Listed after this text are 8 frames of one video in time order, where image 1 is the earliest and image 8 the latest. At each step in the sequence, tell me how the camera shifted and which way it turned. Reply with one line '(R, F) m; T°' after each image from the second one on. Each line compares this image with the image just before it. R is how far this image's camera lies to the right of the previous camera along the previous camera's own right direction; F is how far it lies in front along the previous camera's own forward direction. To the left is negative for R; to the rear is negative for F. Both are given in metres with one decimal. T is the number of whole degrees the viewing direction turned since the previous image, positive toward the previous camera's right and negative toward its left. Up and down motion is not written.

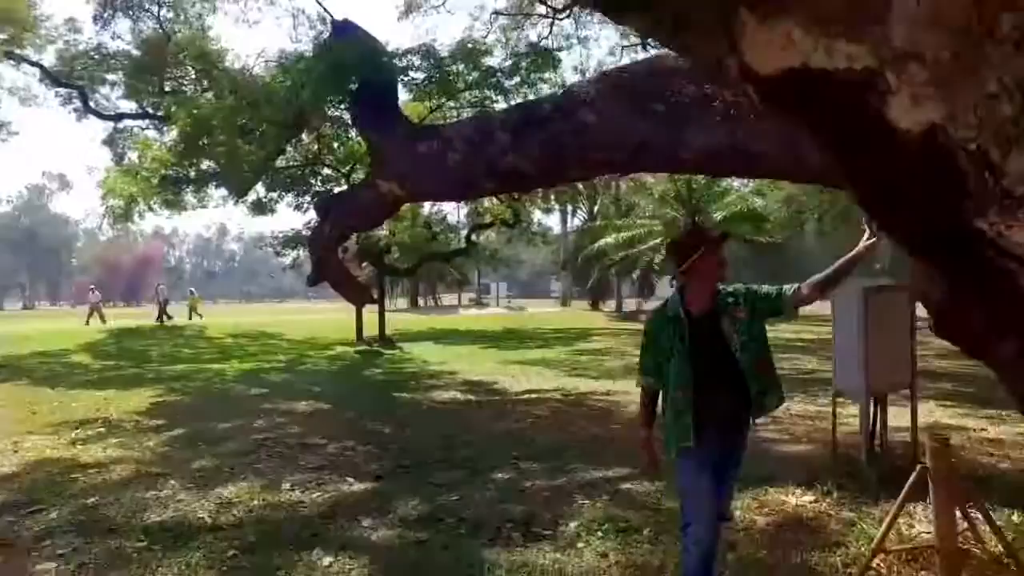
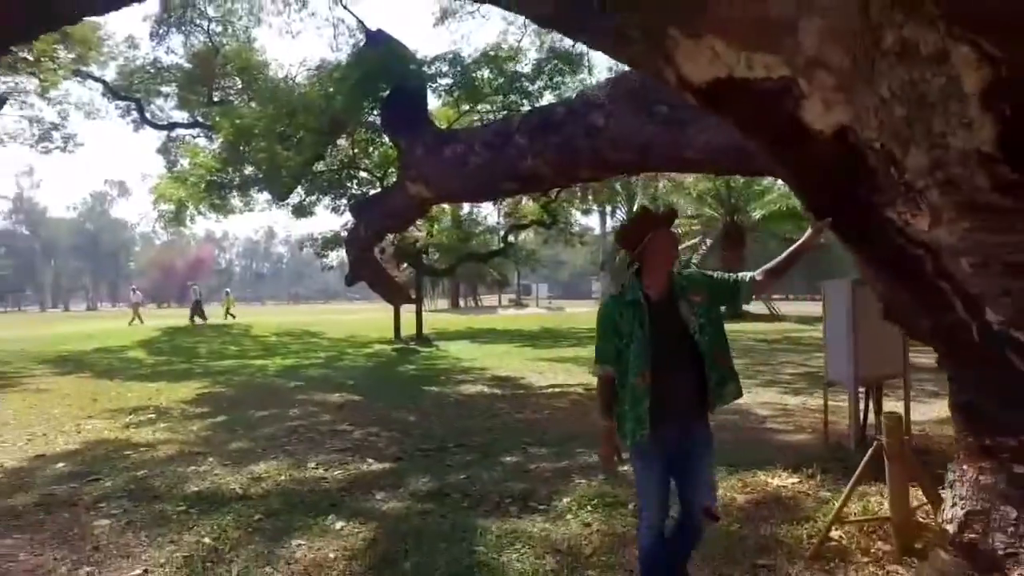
(+0.4, -0.4) m; -4°
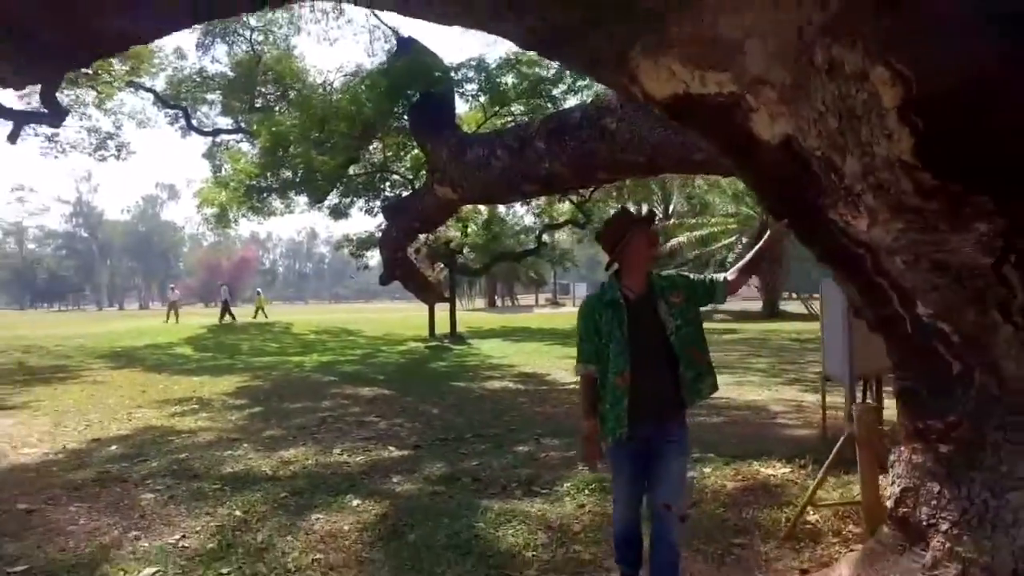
(+0.3, -0.3) m; -3°
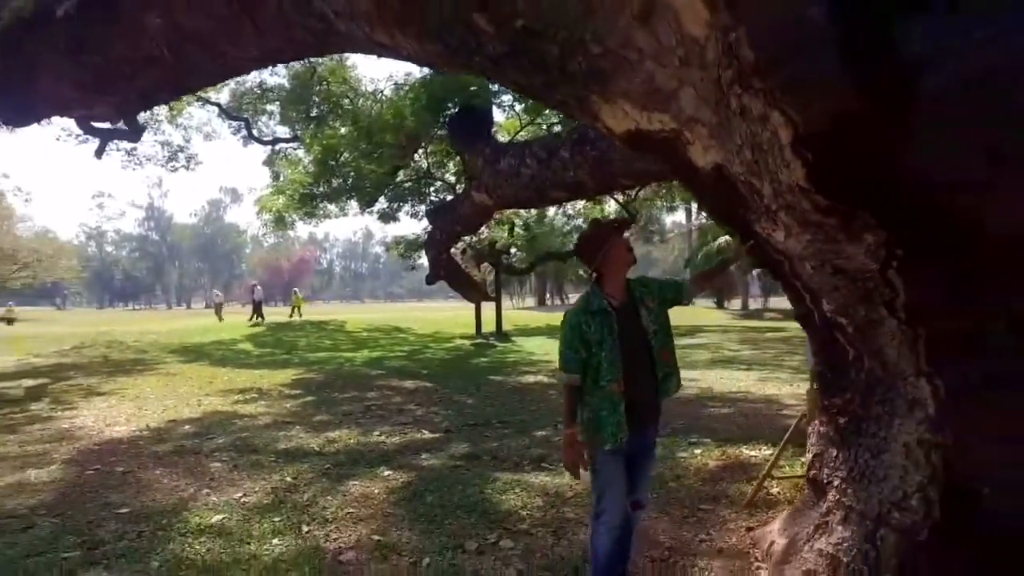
(+0.4, -0.7) m; -5°
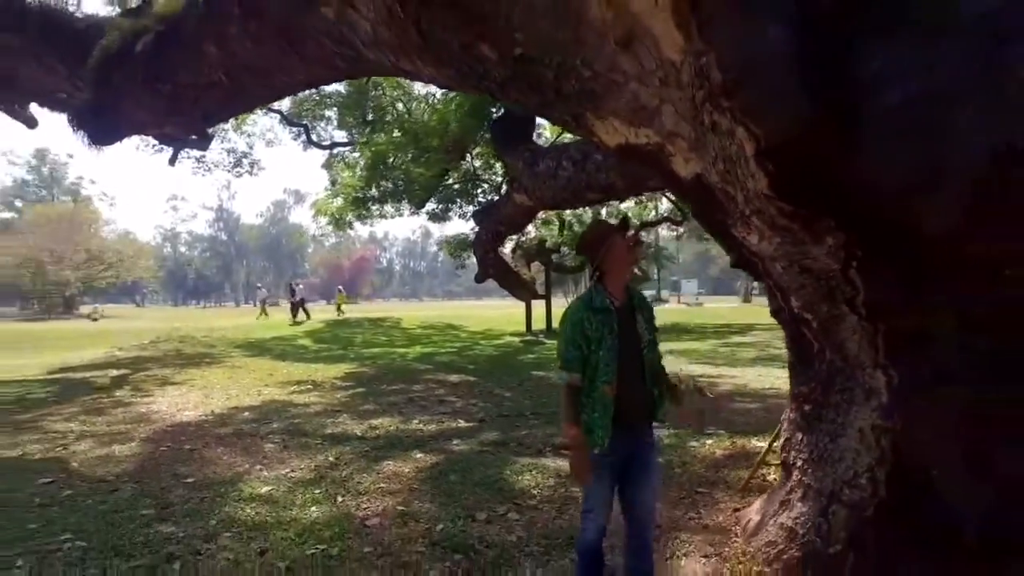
(+0.4, -0.4) m; -5°
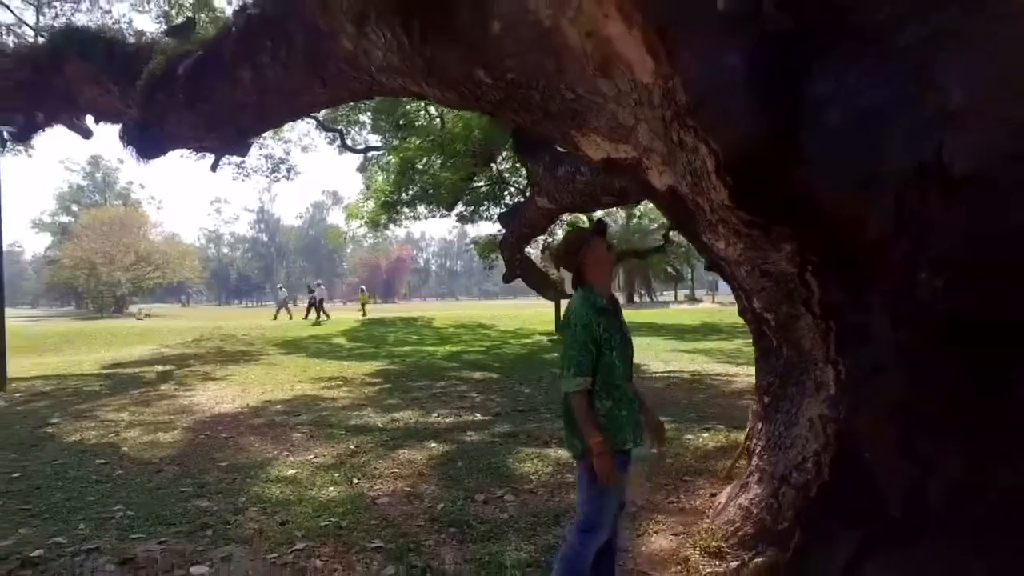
(+0.3, -0.4) m; -3°
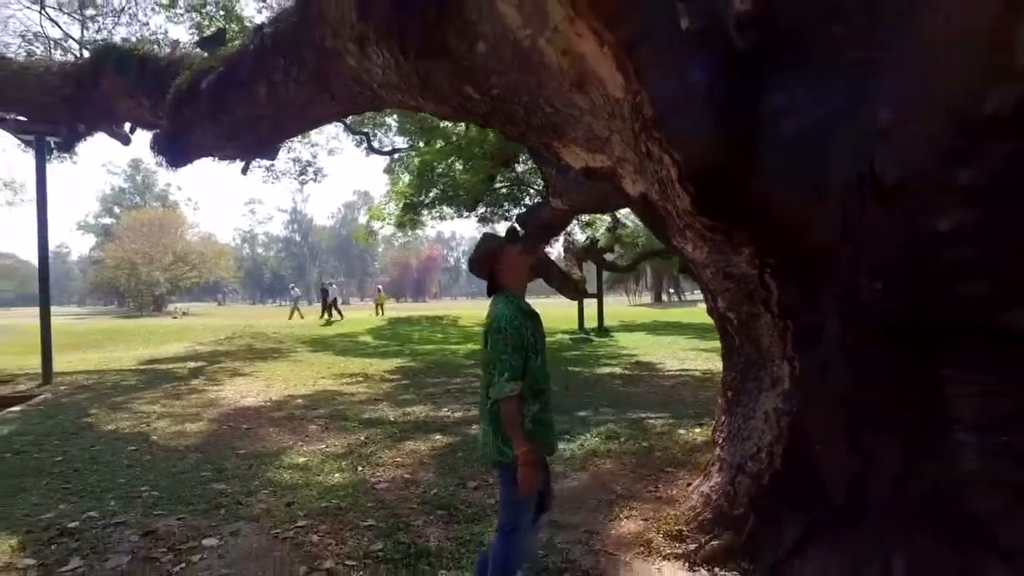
(+0.3, -0.3) m; -3°
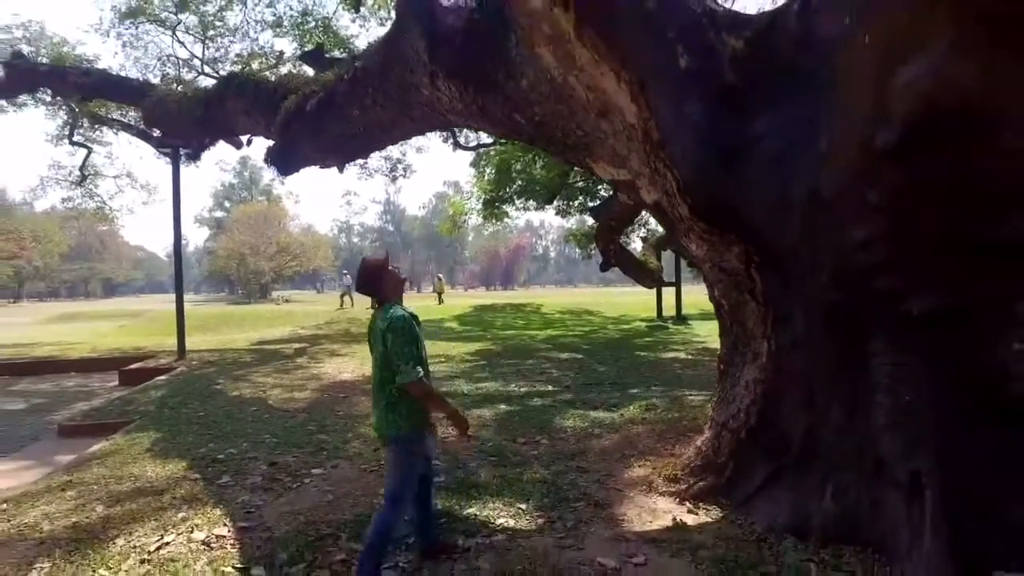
(+0.4, -1.0) m; -8°
